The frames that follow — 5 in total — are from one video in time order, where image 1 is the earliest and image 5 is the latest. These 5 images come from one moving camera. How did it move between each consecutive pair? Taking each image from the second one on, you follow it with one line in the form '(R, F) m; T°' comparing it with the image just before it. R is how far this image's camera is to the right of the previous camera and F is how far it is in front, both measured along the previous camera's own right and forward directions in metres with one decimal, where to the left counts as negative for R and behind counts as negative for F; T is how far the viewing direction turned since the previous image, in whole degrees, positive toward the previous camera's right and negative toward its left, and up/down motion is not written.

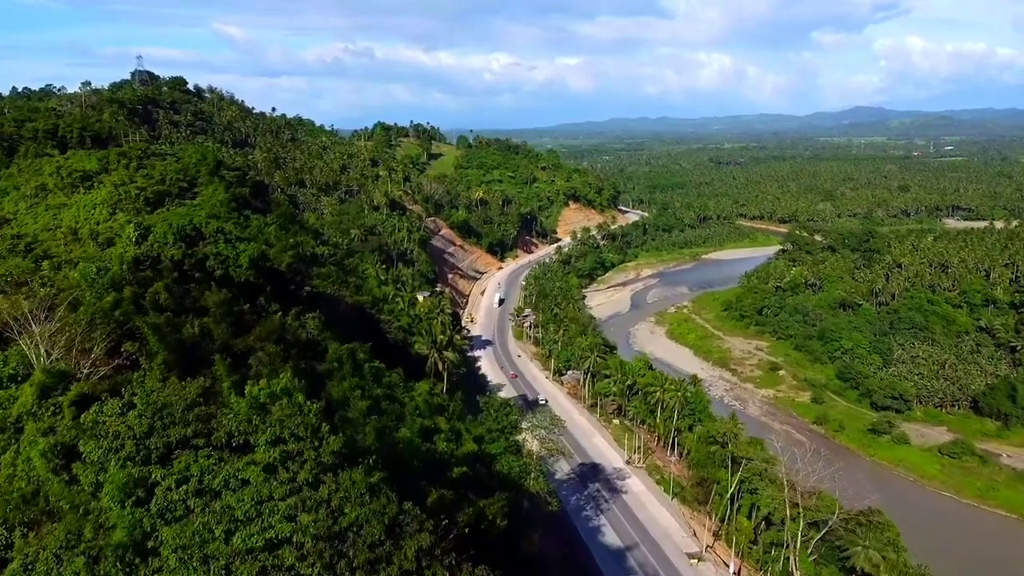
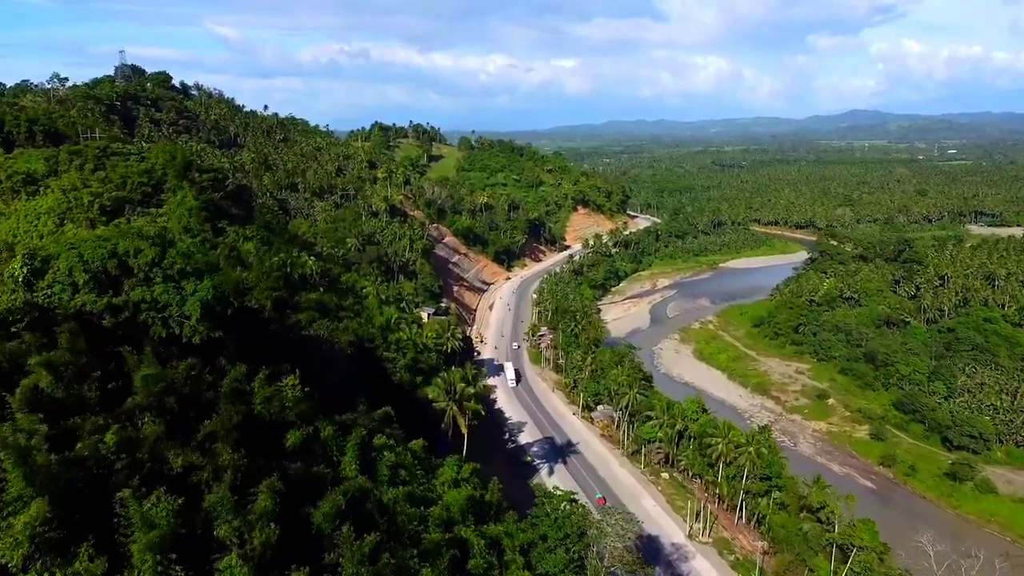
(-1.8, +9.0) m; 0°
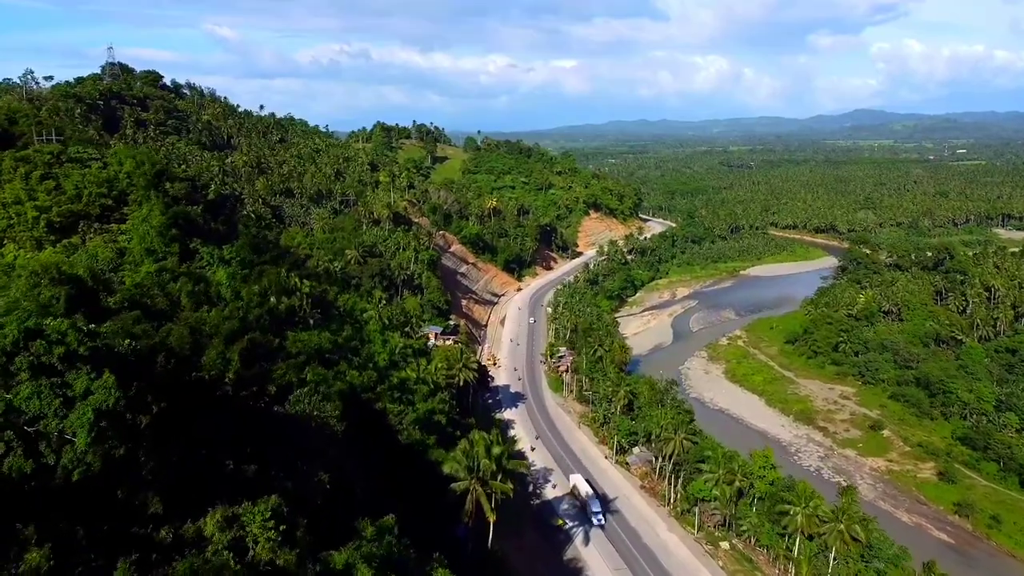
(-1.3, +7.5) m; 0°
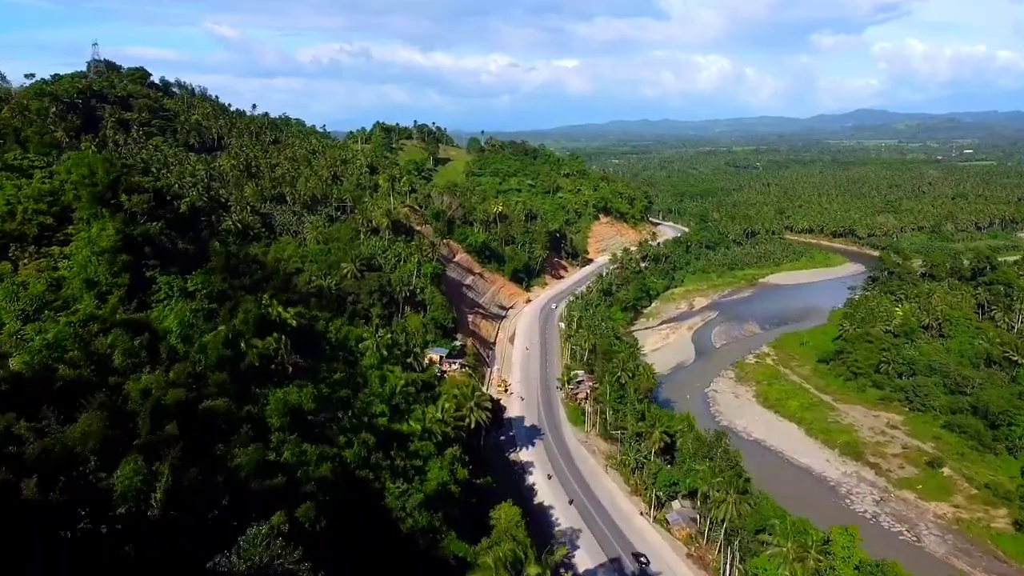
(-1.0, +7.0) m; 0°
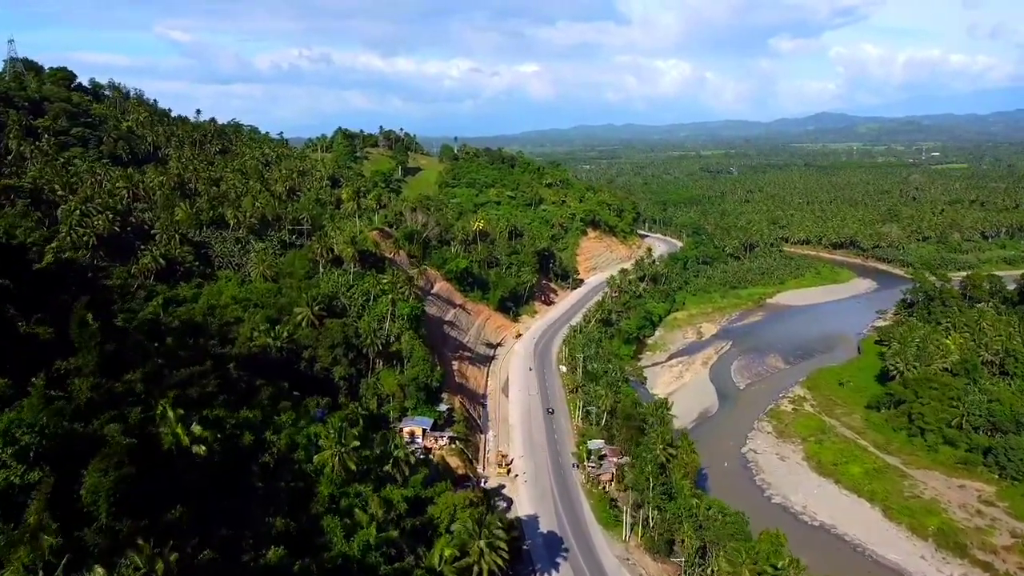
(-2.2, +14.2) m; +2°
